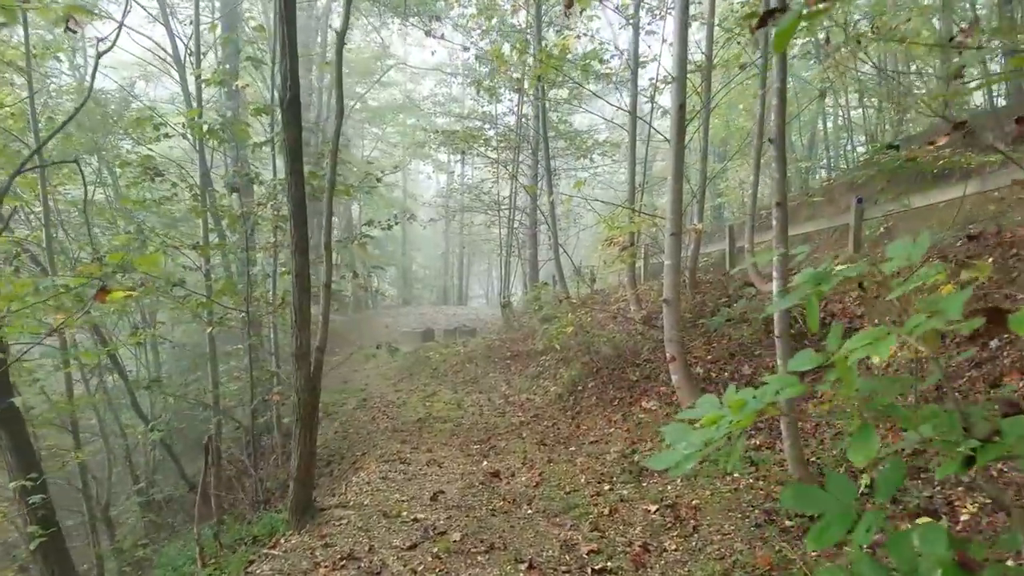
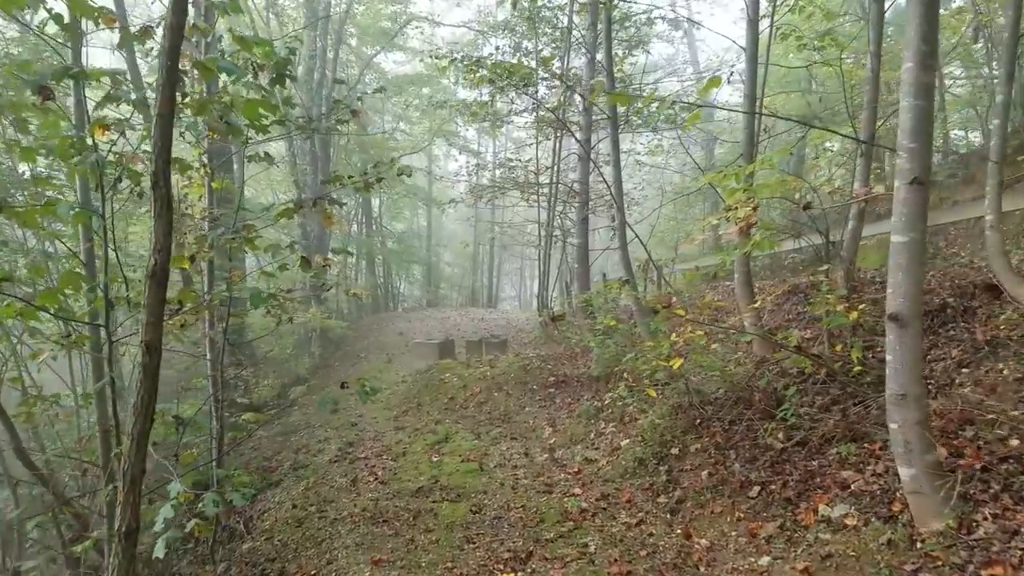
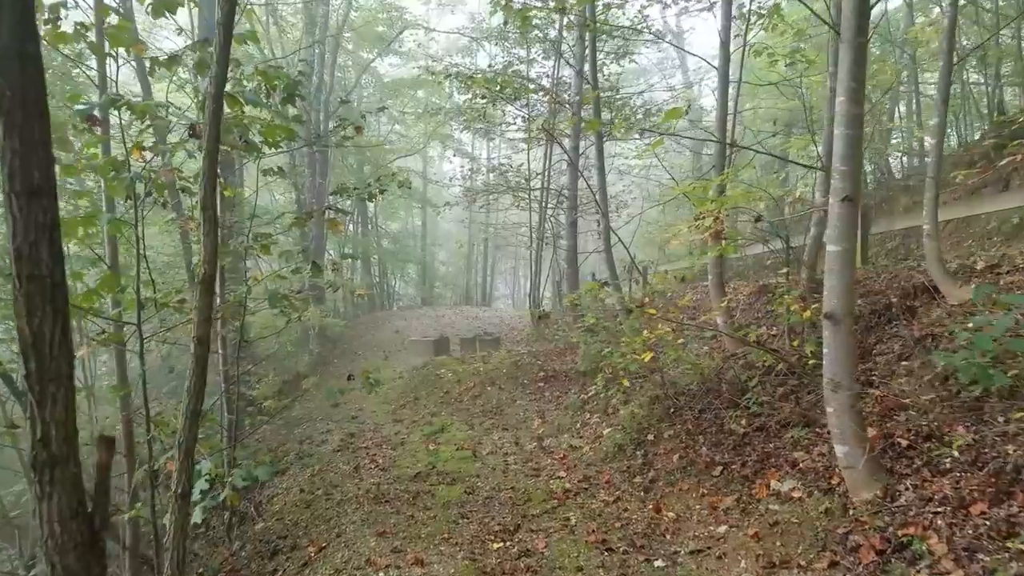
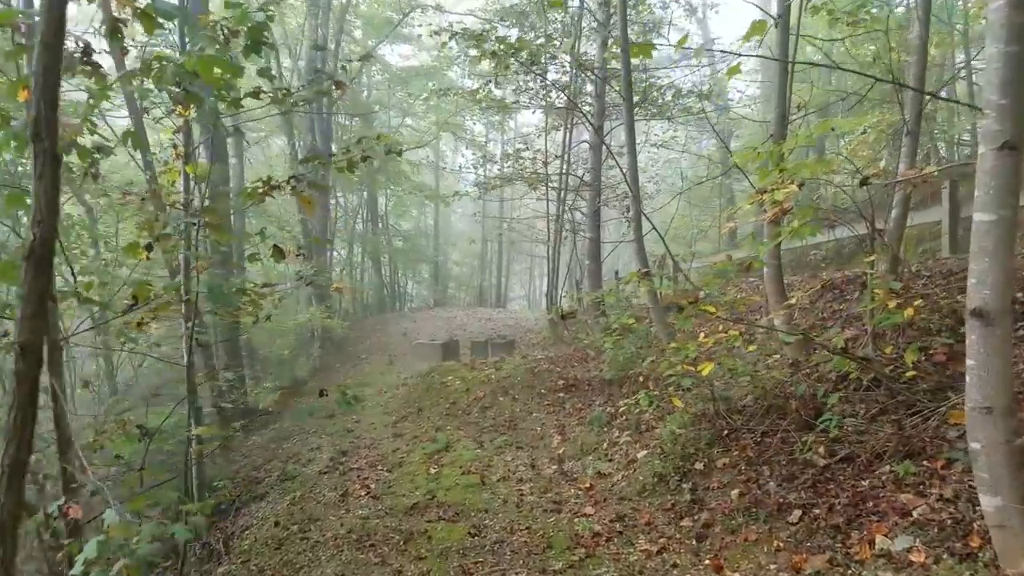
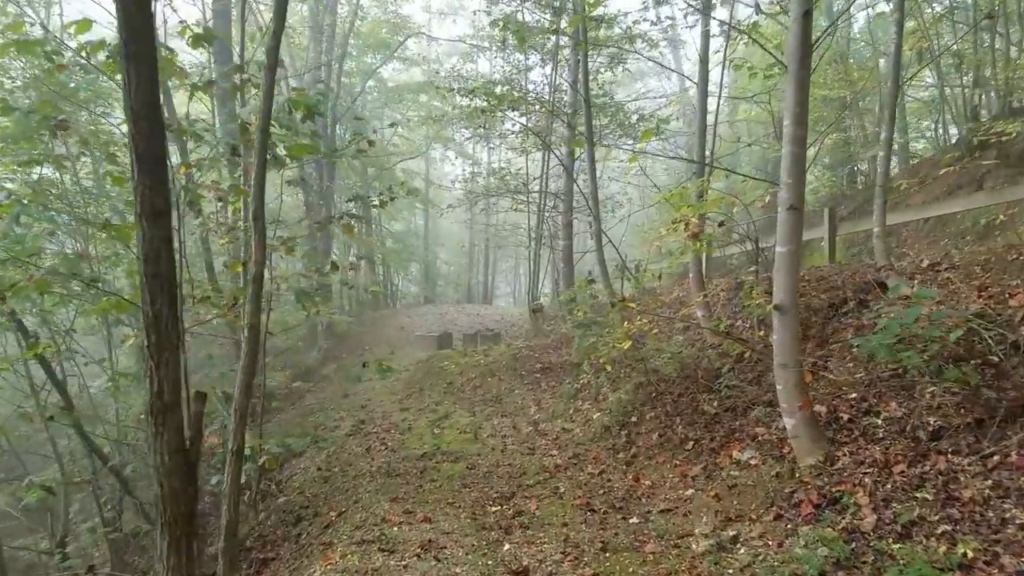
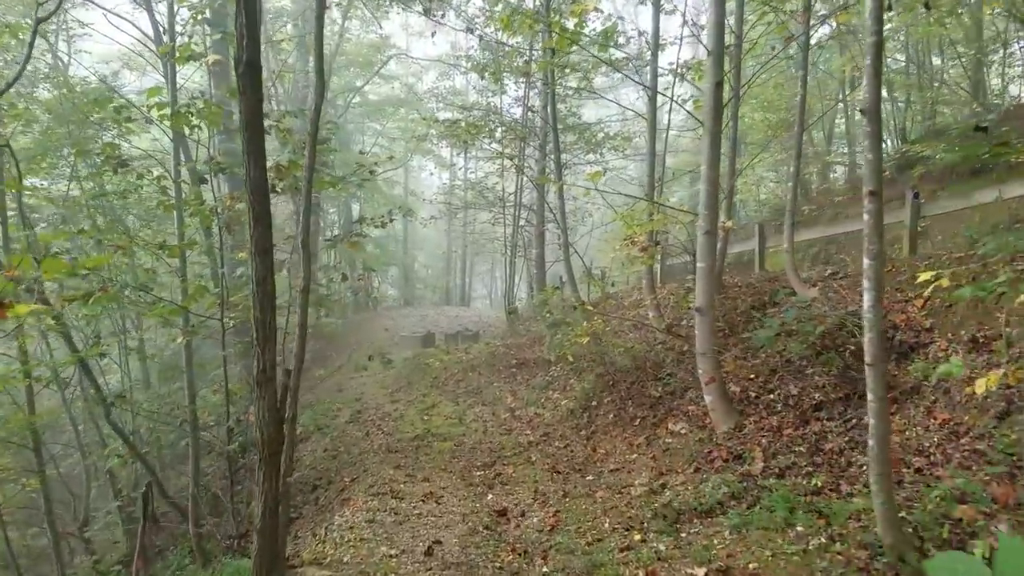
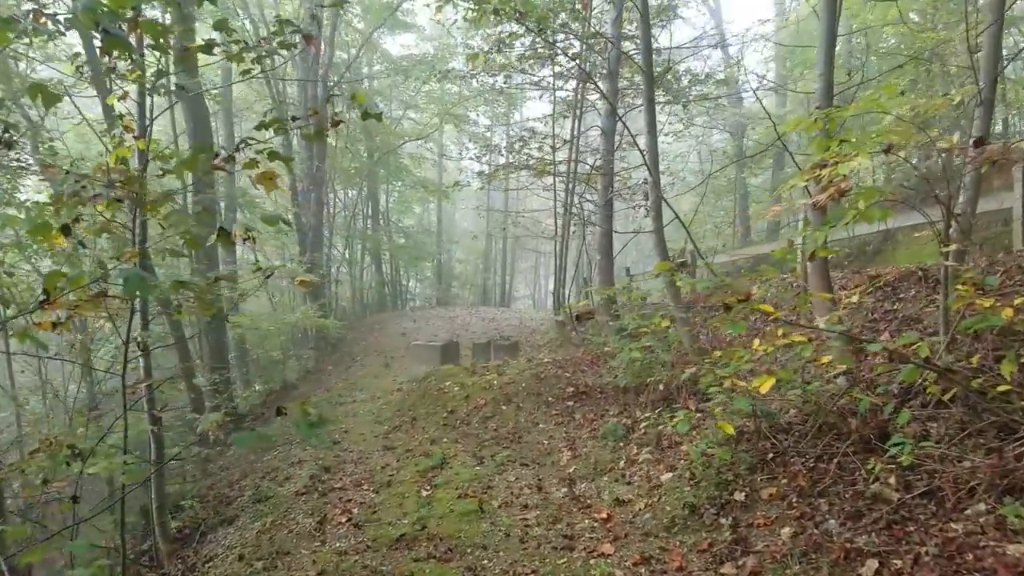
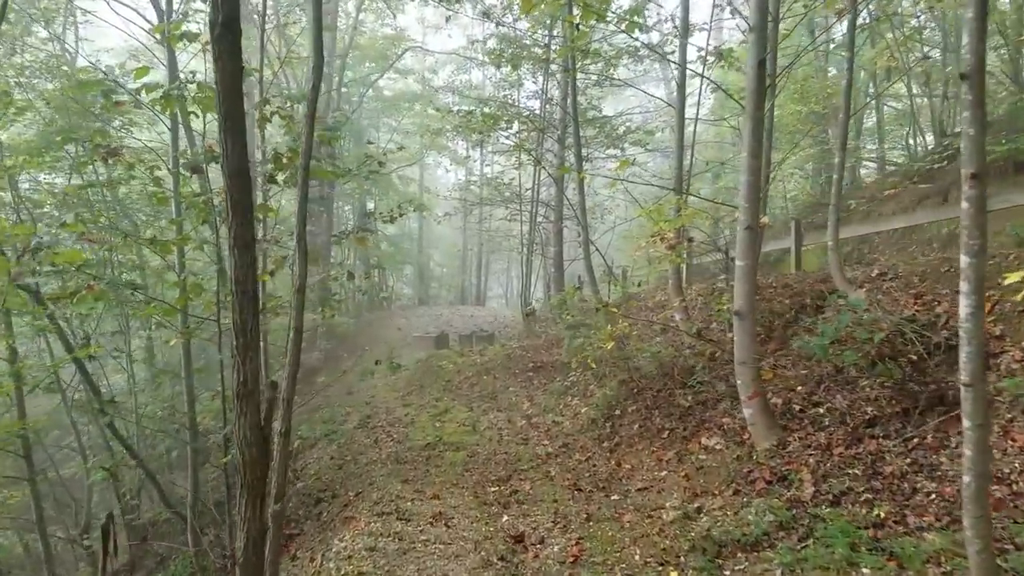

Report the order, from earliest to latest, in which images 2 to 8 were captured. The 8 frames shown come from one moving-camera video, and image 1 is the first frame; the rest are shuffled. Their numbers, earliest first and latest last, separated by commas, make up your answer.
6, 8, 5, 3, 2, 4, 7
